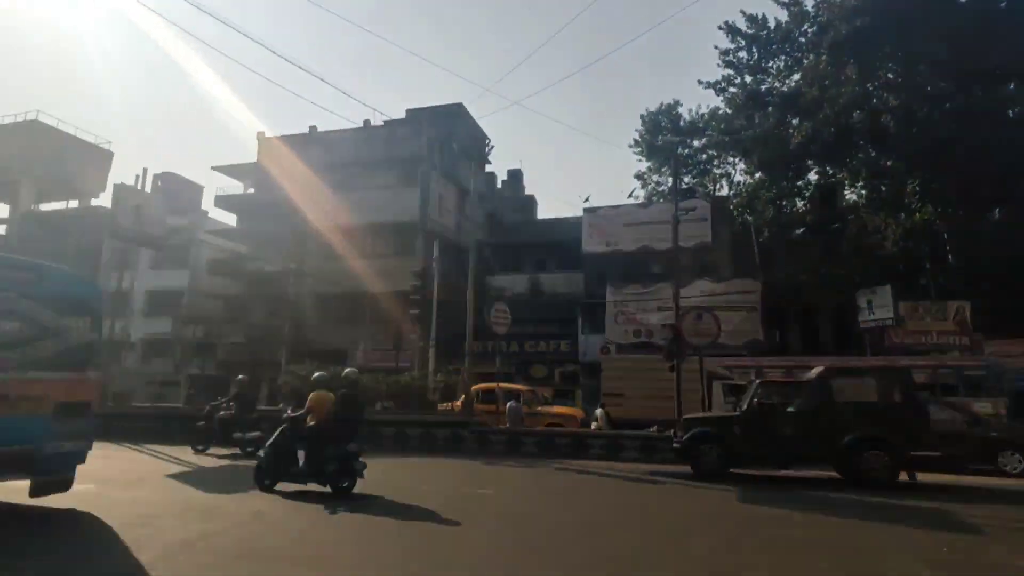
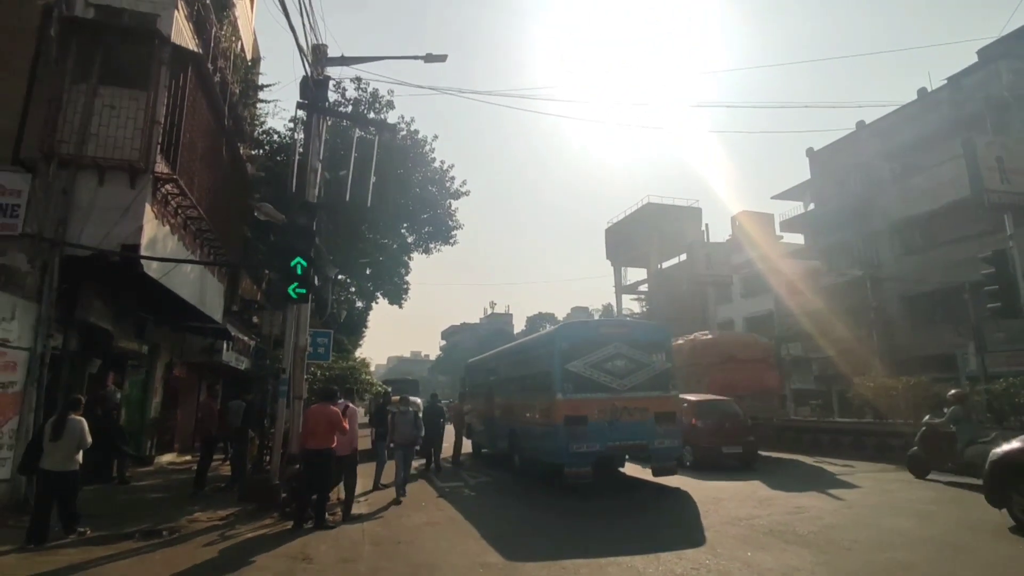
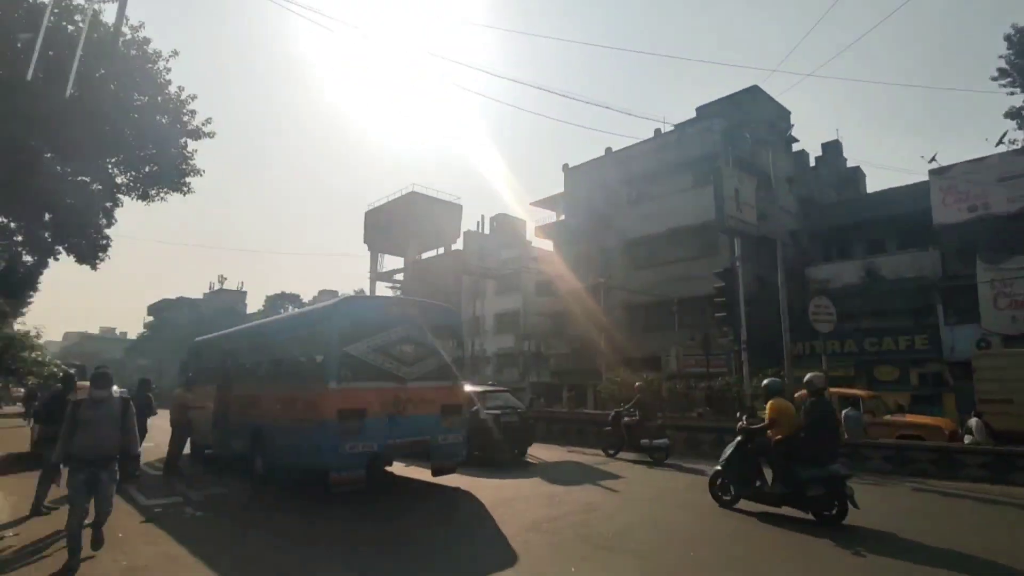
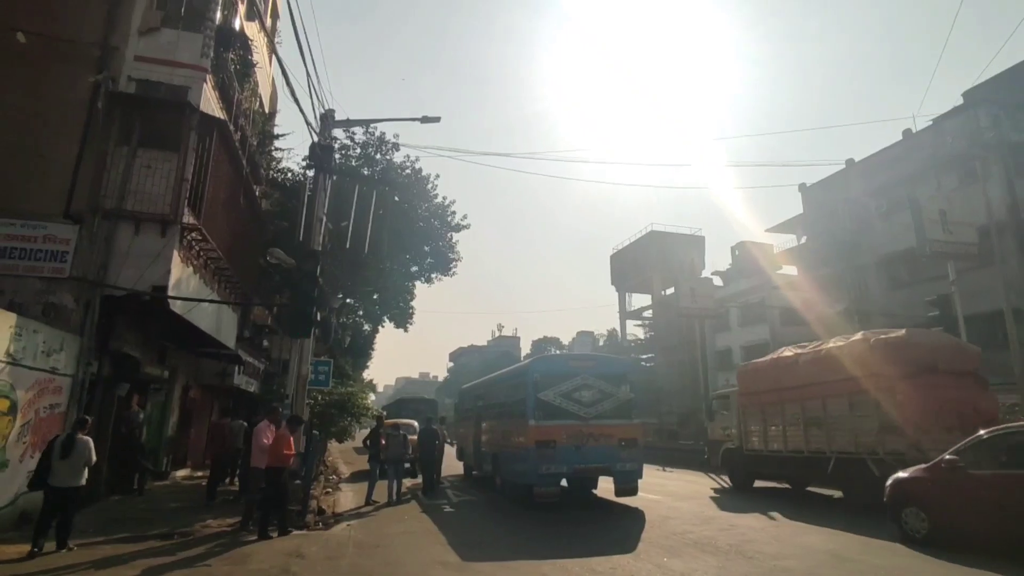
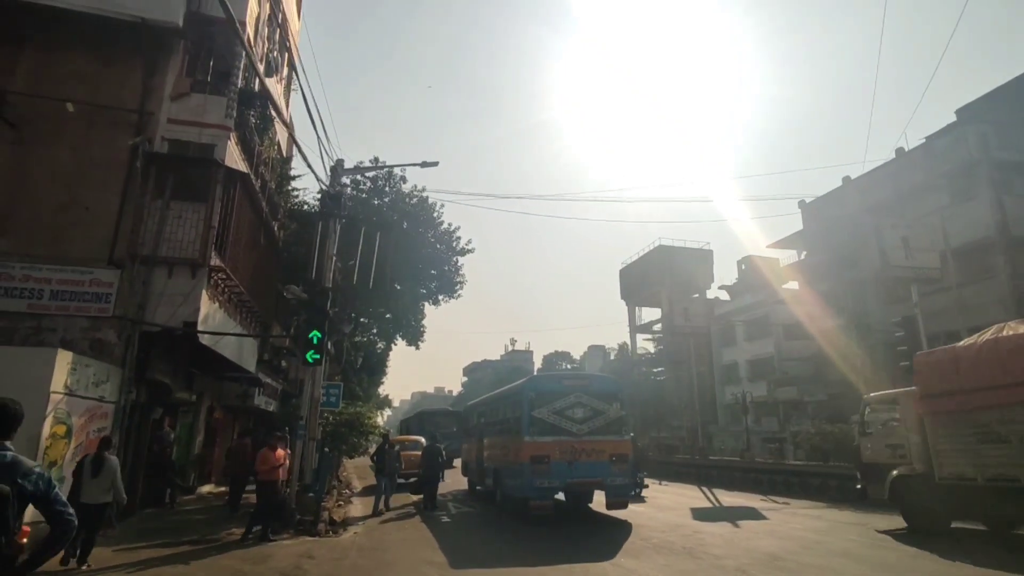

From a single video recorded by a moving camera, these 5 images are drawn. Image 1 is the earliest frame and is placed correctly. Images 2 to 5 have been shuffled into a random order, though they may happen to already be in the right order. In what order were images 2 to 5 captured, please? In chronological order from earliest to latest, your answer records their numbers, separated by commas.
3, 2, 4, 5
